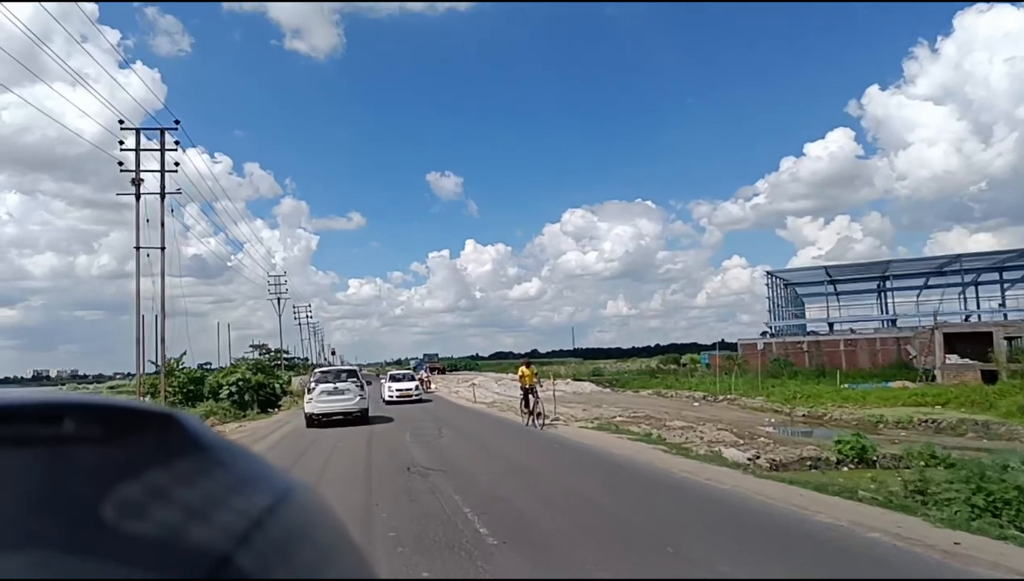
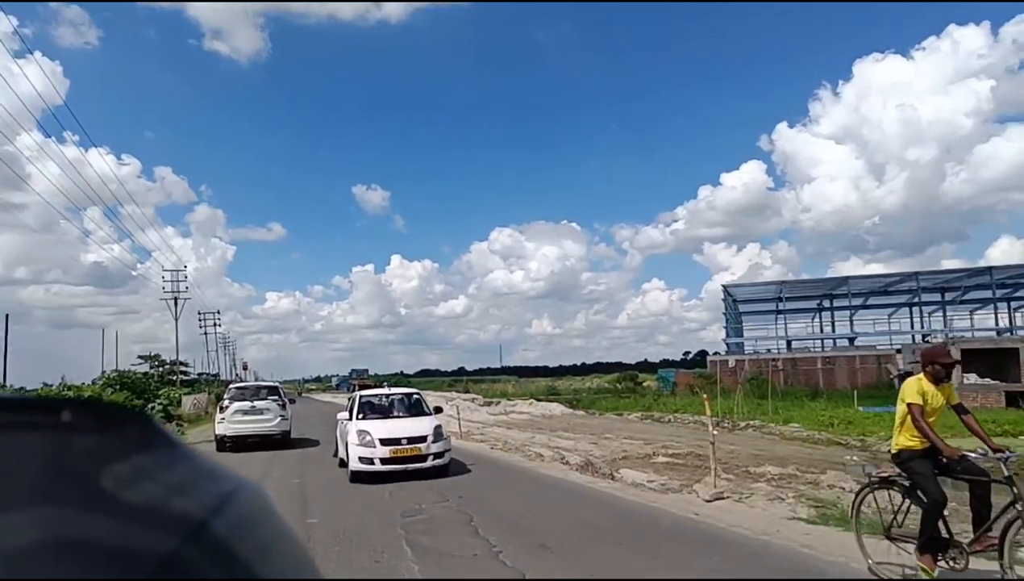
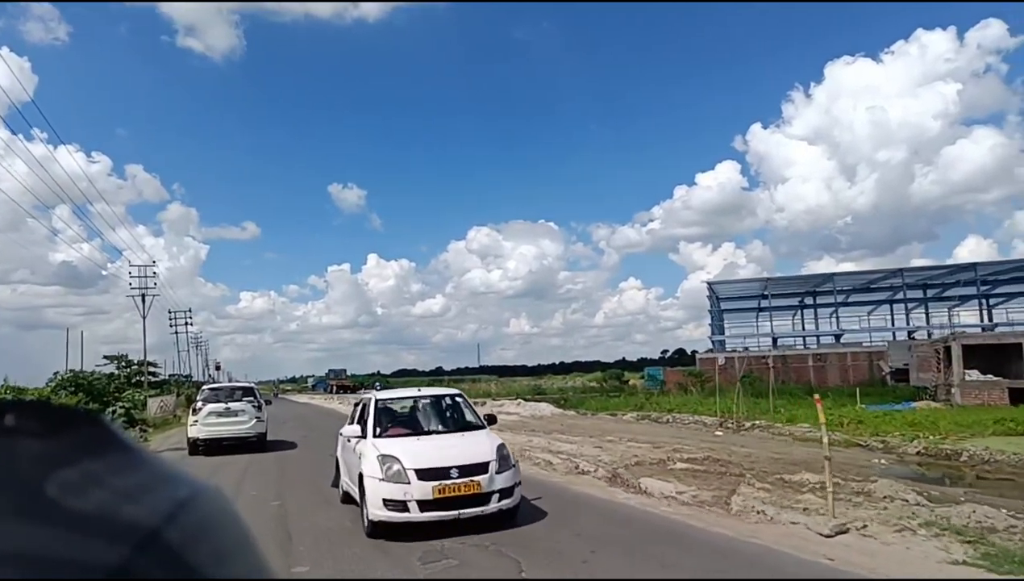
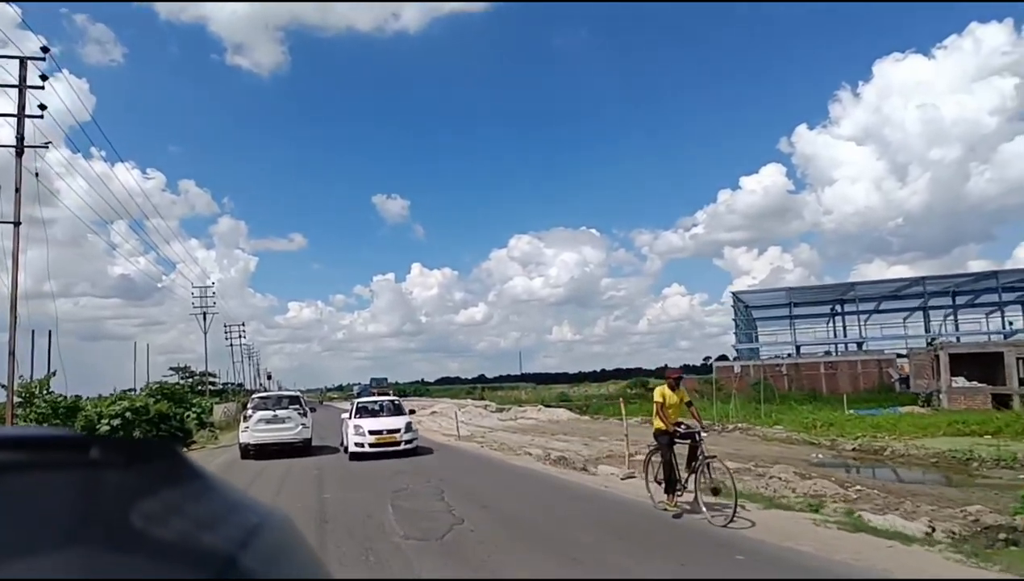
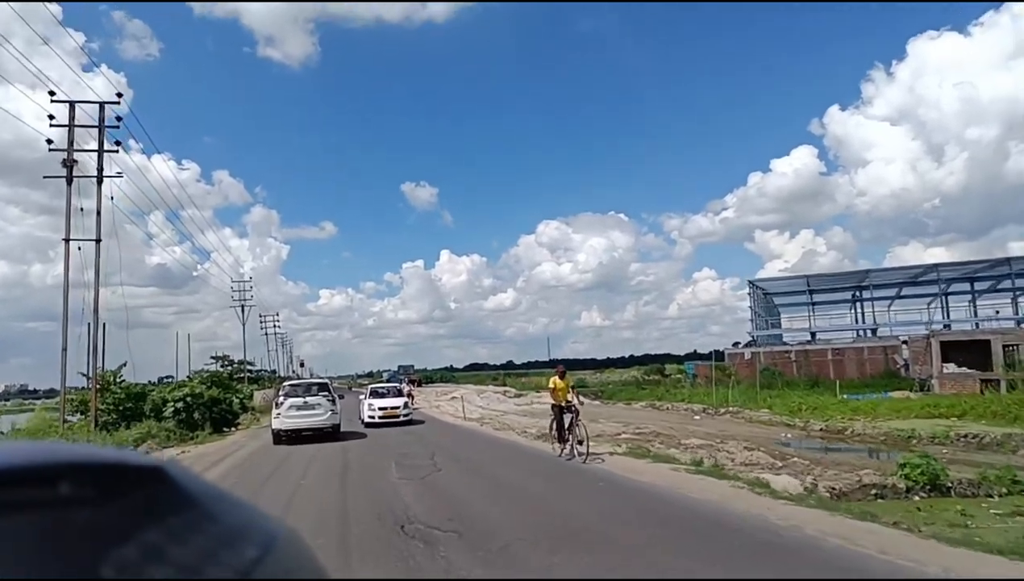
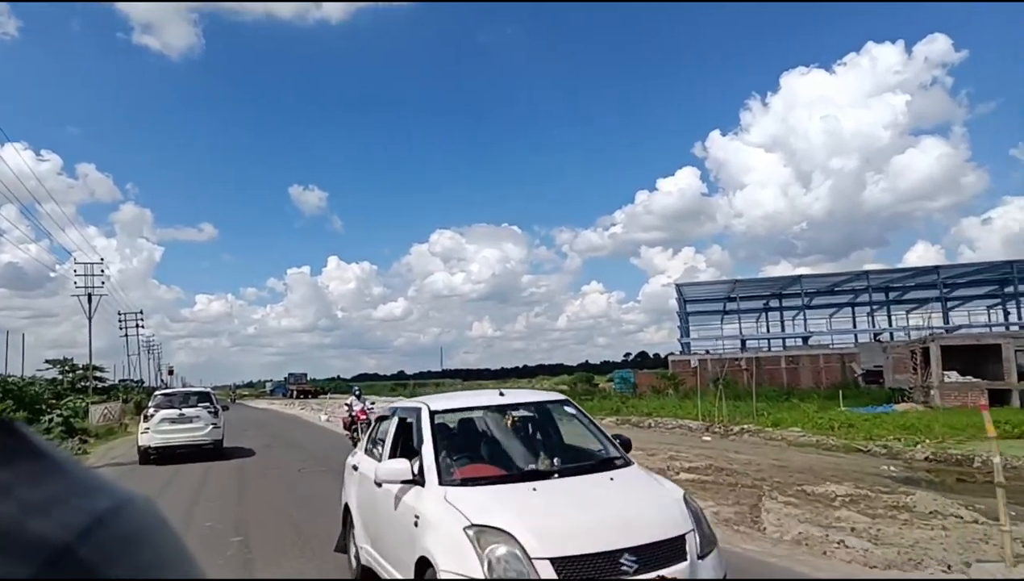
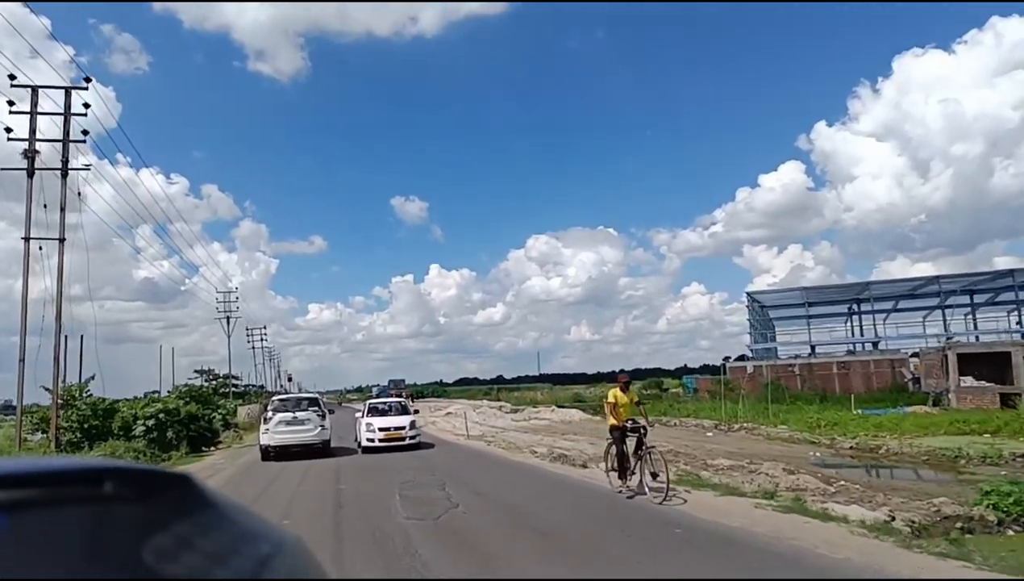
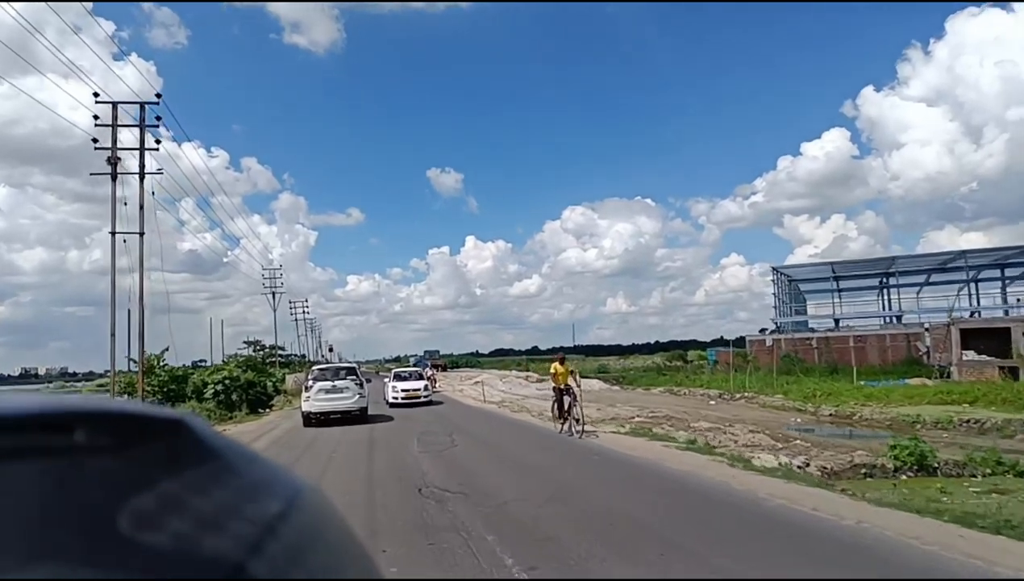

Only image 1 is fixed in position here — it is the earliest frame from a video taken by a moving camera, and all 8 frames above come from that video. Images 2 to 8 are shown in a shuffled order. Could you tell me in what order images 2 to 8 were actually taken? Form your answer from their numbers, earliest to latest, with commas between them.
8, 5, 7, 4, 2, 3, 6
